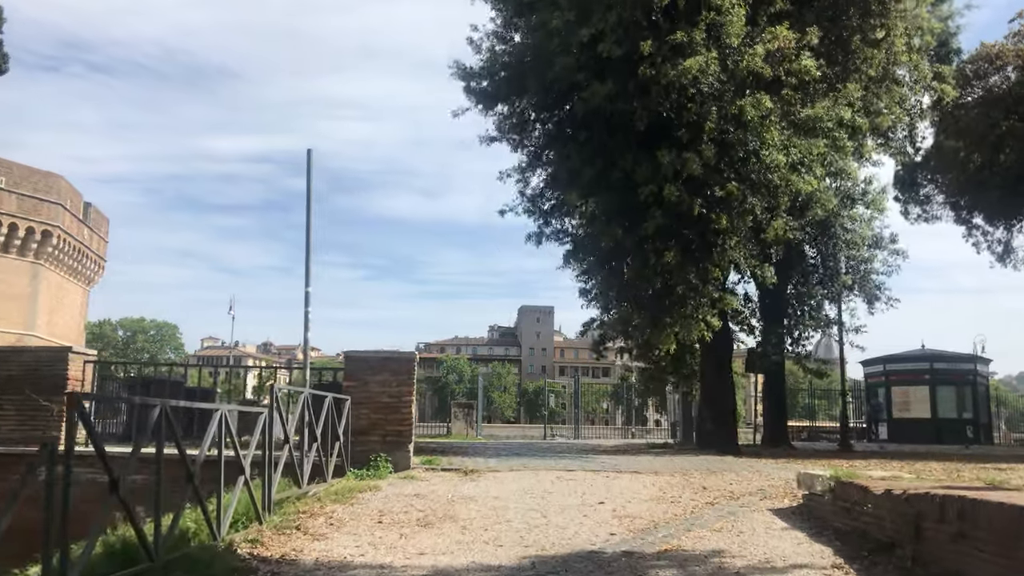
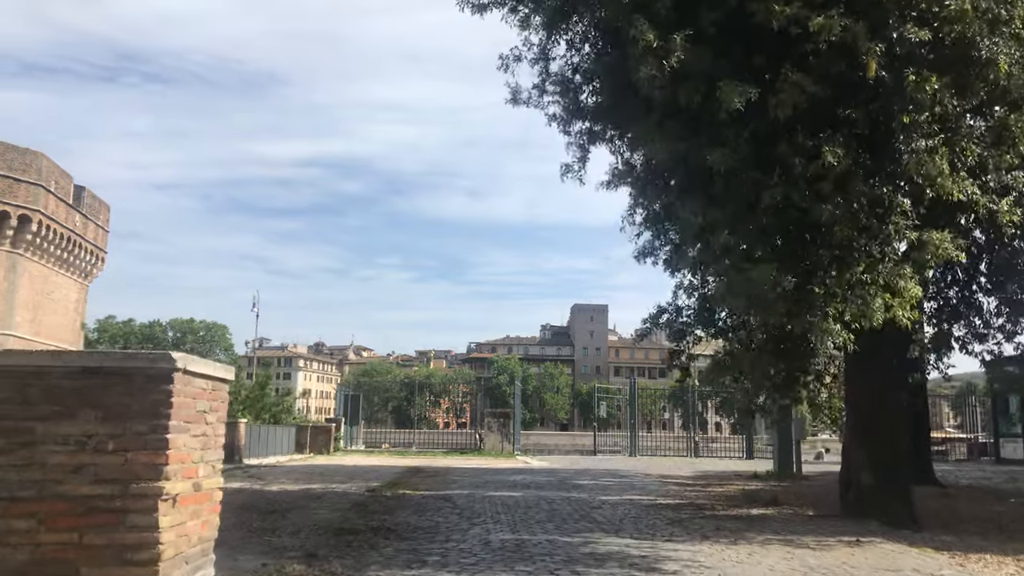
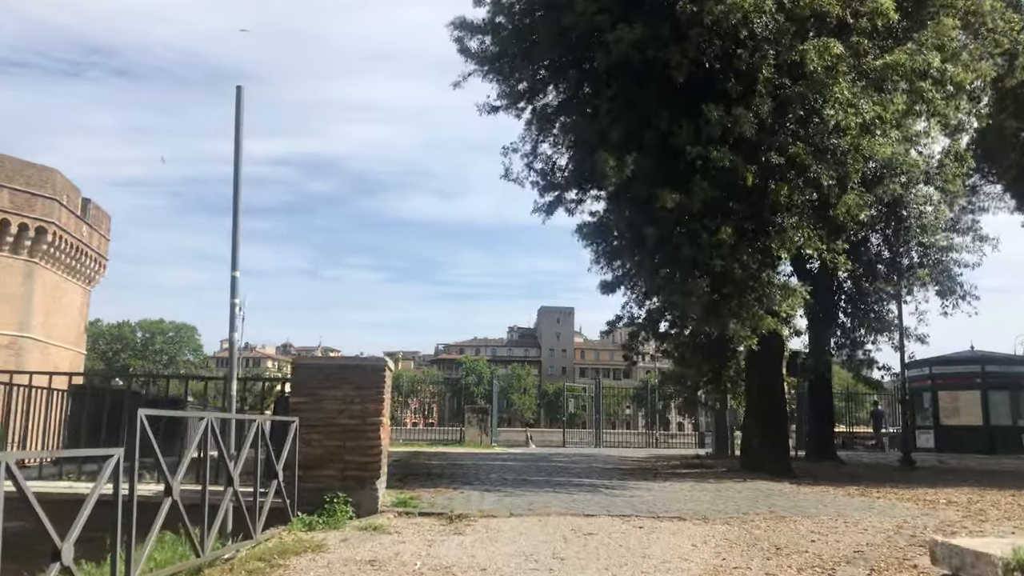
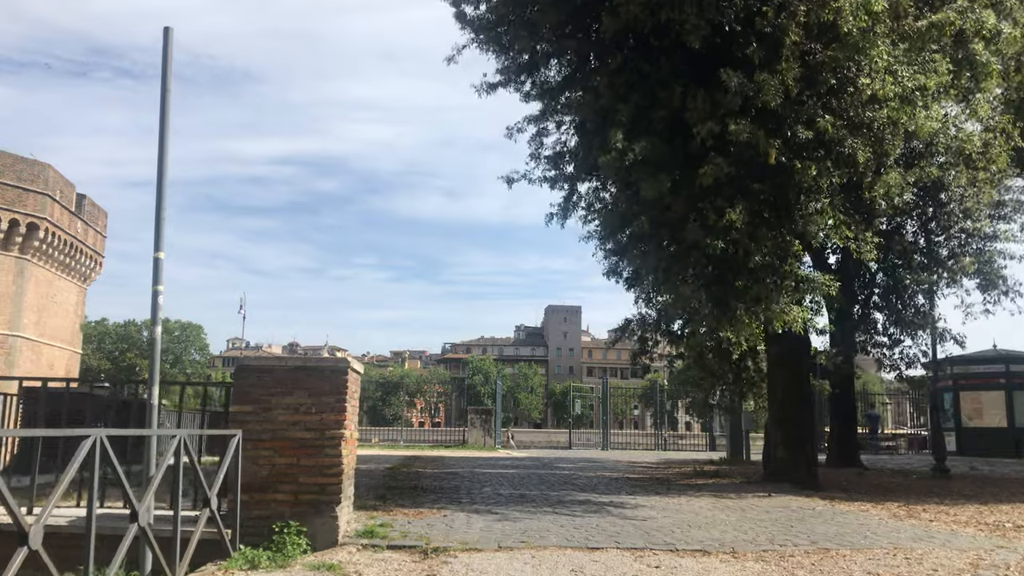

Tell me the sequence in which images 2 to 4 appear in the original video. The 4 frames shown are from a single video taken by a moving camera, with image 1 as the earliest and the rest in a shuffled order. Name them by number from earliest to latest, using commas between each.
3, 4, 2
